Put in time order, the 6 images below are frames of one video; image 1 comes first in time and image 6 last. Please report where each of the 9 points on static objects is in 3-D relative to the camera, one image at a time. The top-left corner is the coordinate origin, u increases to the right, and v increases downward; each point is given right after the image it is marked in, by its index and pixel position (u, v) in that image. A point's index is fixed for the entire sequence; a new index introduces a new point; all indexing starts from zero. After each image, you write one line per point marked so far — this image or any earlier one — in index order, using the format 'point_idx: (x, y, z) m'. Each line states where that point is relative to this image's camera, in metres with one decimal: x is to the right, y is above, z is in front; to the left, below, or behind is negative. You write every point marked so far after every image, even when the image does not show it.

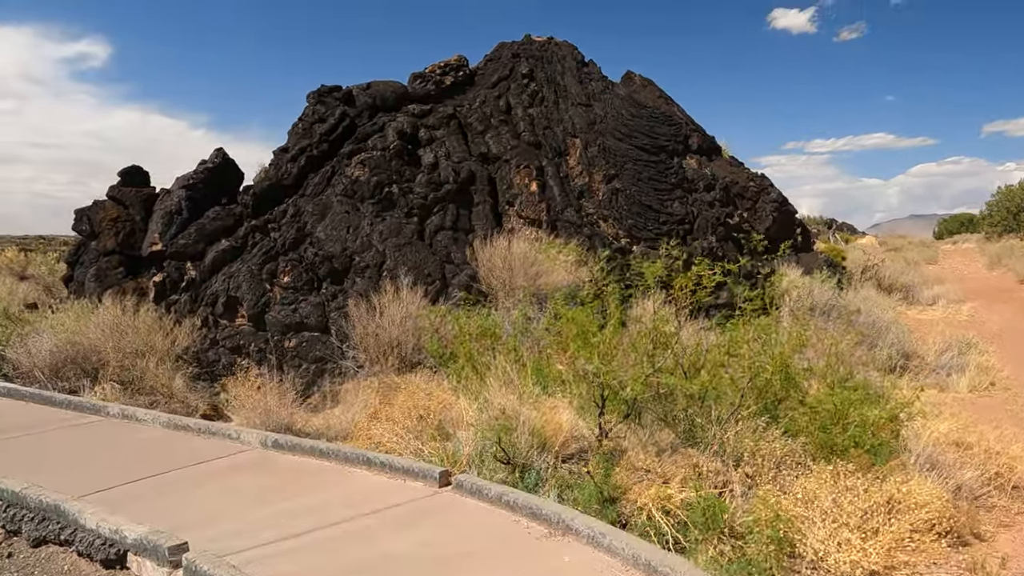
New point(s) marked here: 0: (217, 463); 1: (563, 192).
0: (-2.2, -1.3, +5.5) m
1: (+0.7, +1.4, +11.3) m
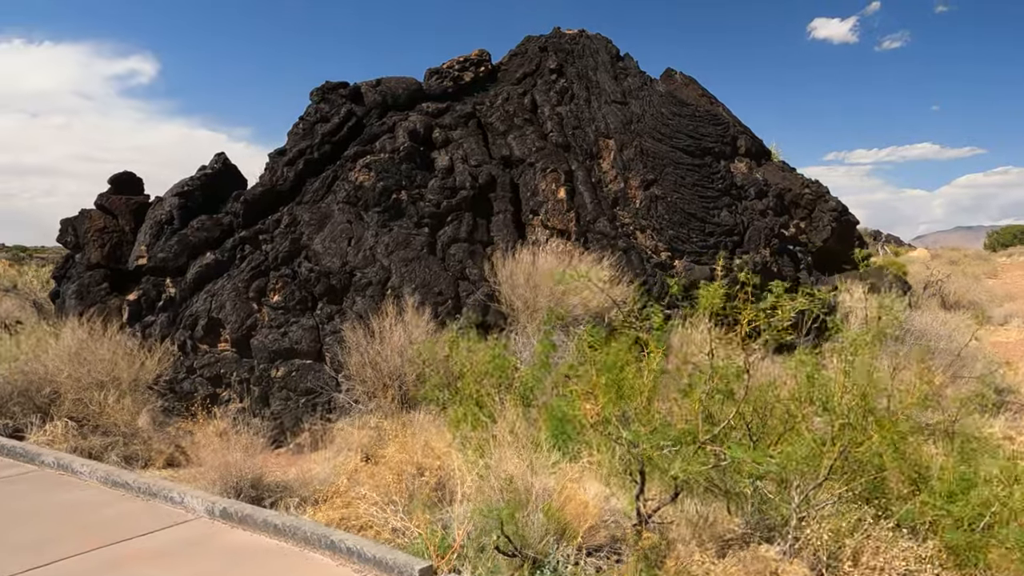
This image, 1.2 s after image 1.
0: (-2.1, -1.4, +4.3) m
1: (+1.1, +1.1, +10.0) m
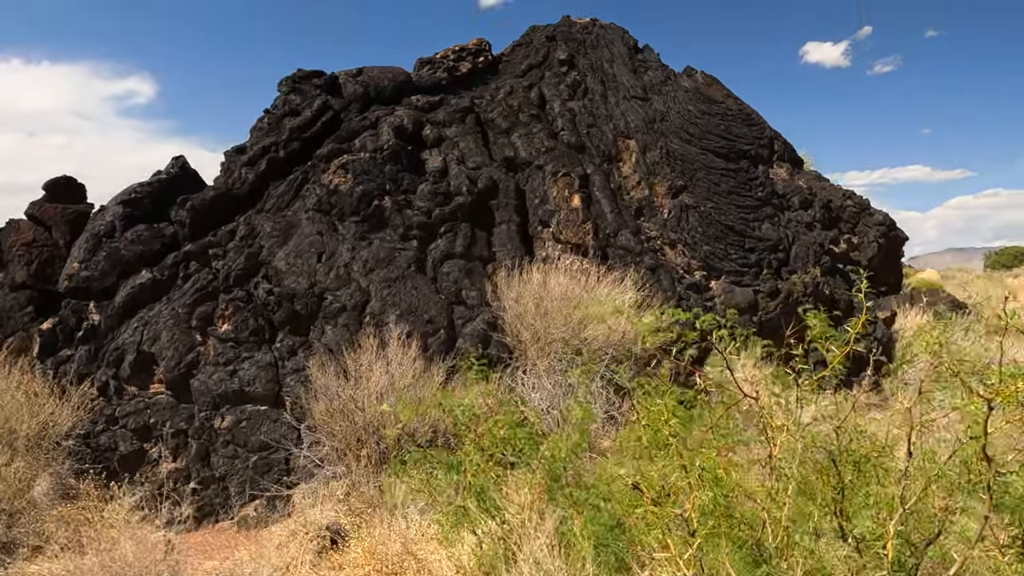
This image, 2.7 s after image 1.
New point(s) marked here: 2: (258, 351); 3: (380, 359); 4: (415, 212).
0: (-2.0, -1.6, +2.7) m
1: (+1.1, +0.9, +8.4) m
2: (-2.2, -0.5, +6.5) m
3: (-1.1, -0.6, +6.2) m
4: (-1.0, +0.8, +7.8) m
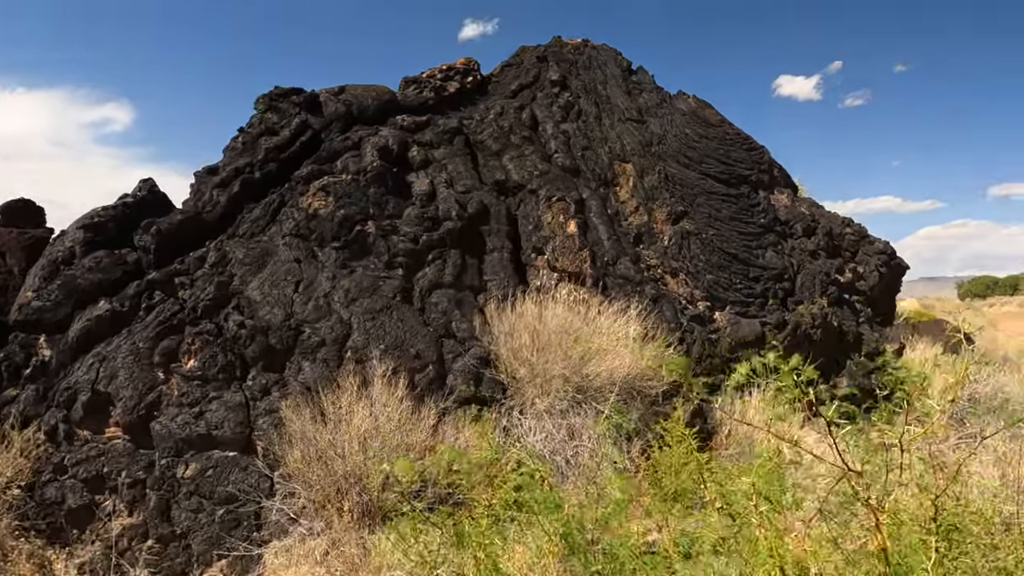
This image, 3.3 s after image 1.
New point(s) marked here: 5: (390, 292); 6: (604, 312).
0: (-1.9, -1.7, +2.0) m
1: (+1.0, +0.5, +7.9) m
2: (-2.2, -0.8, +5.9) m
3: (-1.1, -0.8, +5.6) m
4: (-1.0, +0.5, +7.2) m
5: (-1.1, 0.0, +6.7) m
6: (+0.8, -0.2, +6.9) m
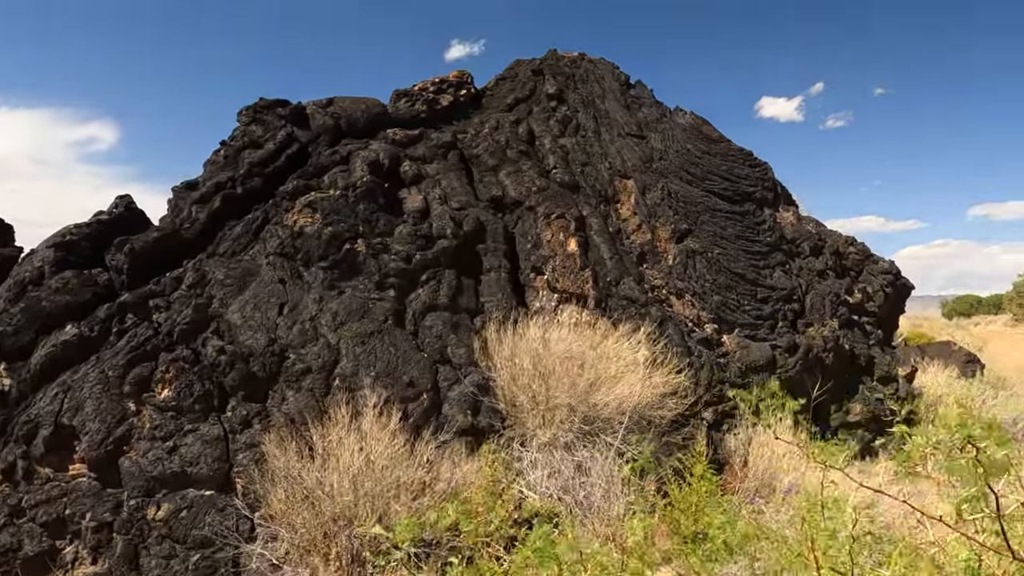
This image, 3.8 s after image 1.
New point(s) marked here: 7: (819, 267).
0: (-1.9, -1.7, +1.5) m
1: (+1.0, +0.3, +7.5) m
2: (-2.2, -0.9, +5.4) m
3: (-1.1, -1.0, +5.1) m
4: (-1.1, +0.3, +6.8) m
5: (-1.1, -0.2, +6.3) m
6: (+0.8, -0.4, +6.5) m
7: (+3.4, +0.2, +8.6) m
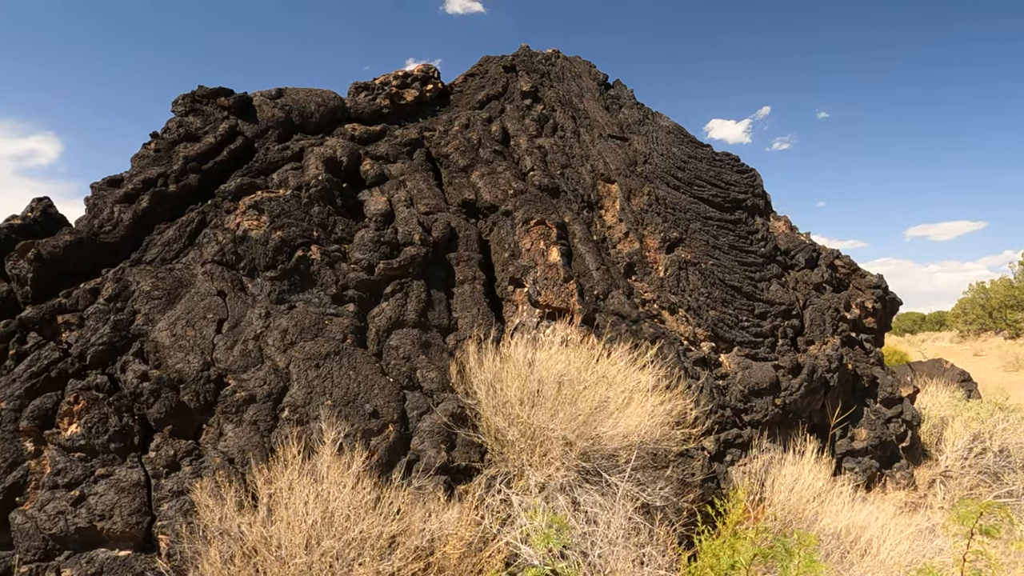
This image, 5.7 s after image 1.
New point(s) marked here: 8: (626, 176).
0: (-1.7, -1.7, +0.5) m
1: (+0.8, +0.2, +6.7) m
2: (-2.3, -1.0, +4.5) m
3: (-1.1, -1.0, +4.2) m
4: (-1.2, +0.2, +5.9) m
5: (-1.2, -0.3, +5.4) m
6: (+0.7, -0.5, +5.7) m
7: (+3.1, +0.1, +7.9) m
8: (+1.1, +1.1, +7.8) m
